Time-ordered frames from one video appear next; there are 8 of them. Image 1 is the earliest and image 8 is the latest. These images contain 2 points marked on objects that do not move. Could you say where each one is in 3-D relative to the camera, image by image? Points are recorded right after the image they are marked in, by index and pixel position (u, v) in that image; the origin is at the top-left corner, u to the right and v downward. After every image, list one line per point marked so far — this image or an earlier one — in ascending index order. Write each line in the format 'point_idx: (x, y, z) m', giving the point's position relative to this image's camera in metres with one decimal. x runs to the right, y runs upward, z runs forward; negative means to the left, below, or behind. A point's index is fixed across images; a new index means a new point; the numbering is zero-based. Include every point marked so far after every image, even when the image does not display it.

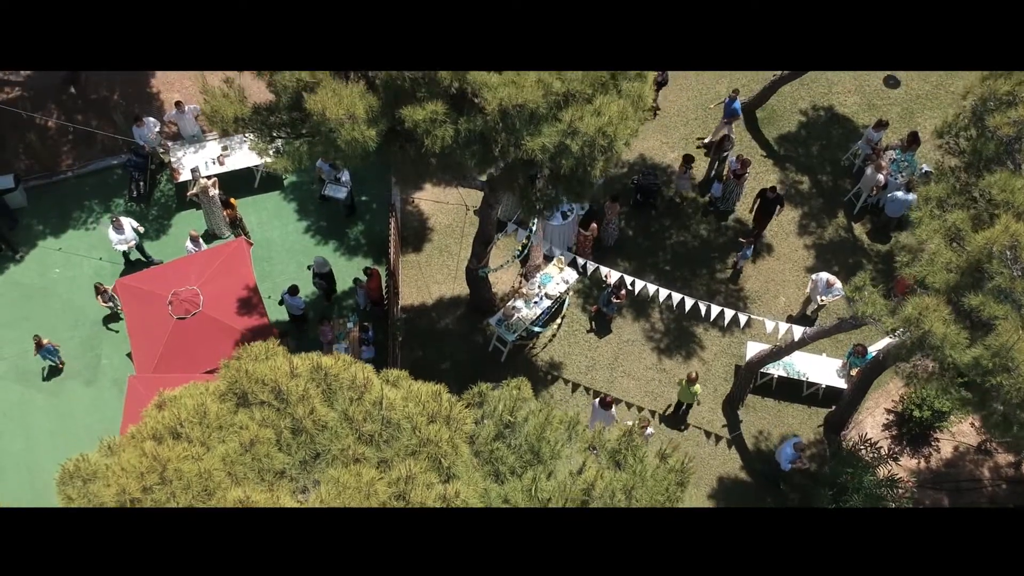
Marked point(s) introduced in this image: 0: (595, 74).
0: (+0.7, +1.8, +8.5) m
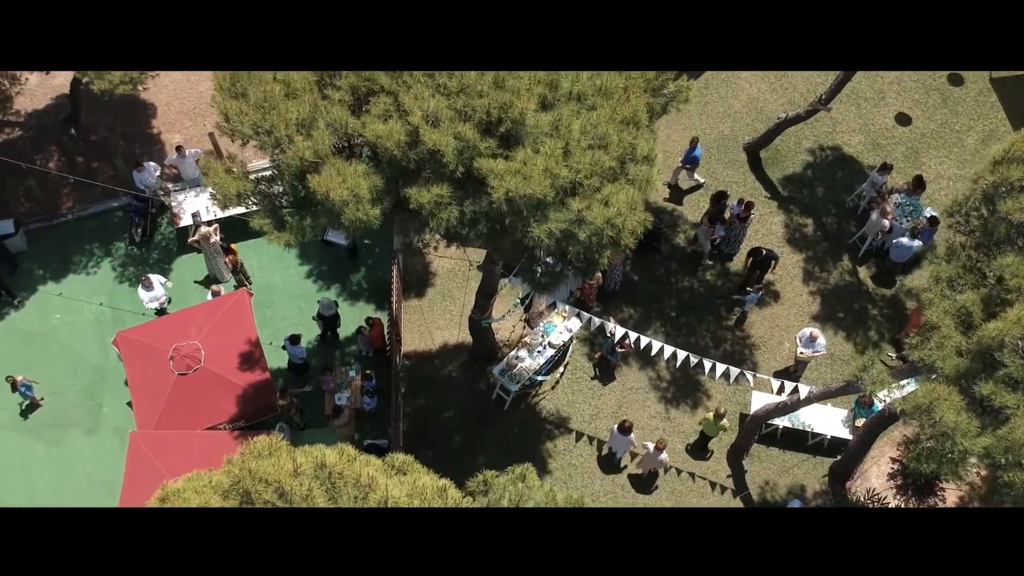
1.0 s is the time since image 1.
0: (+0.8, +1.1, +8.4) m
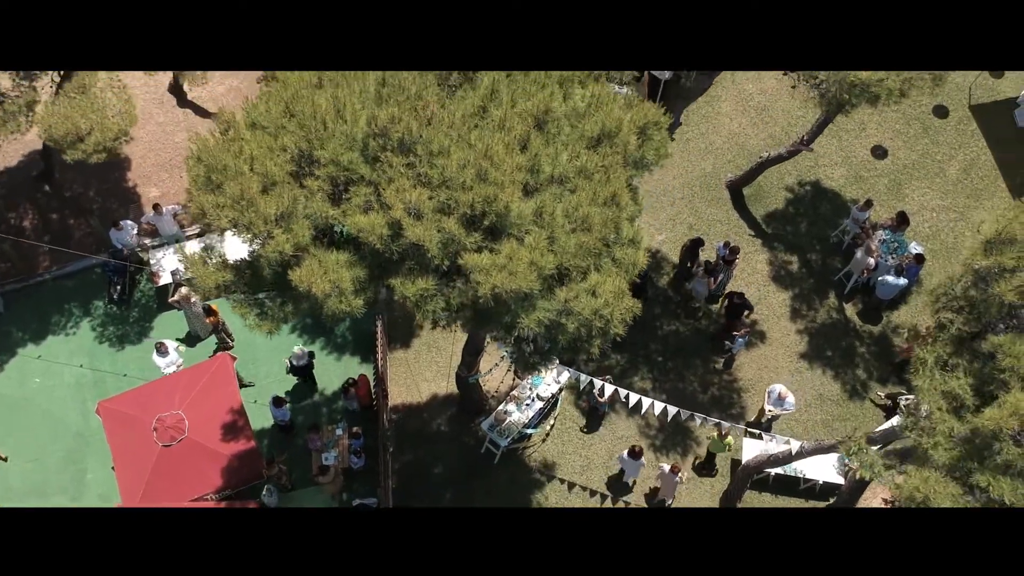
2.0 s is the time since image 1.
0: (+0.6, +0.3, +8.3) m
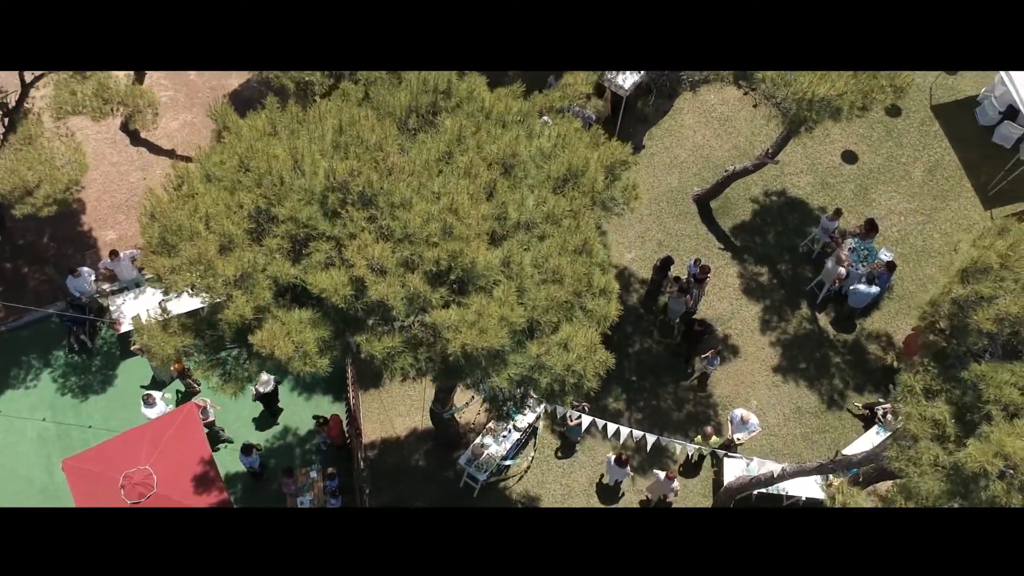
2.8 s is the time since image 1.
0: (+0.4, -0.1, +8.0) m
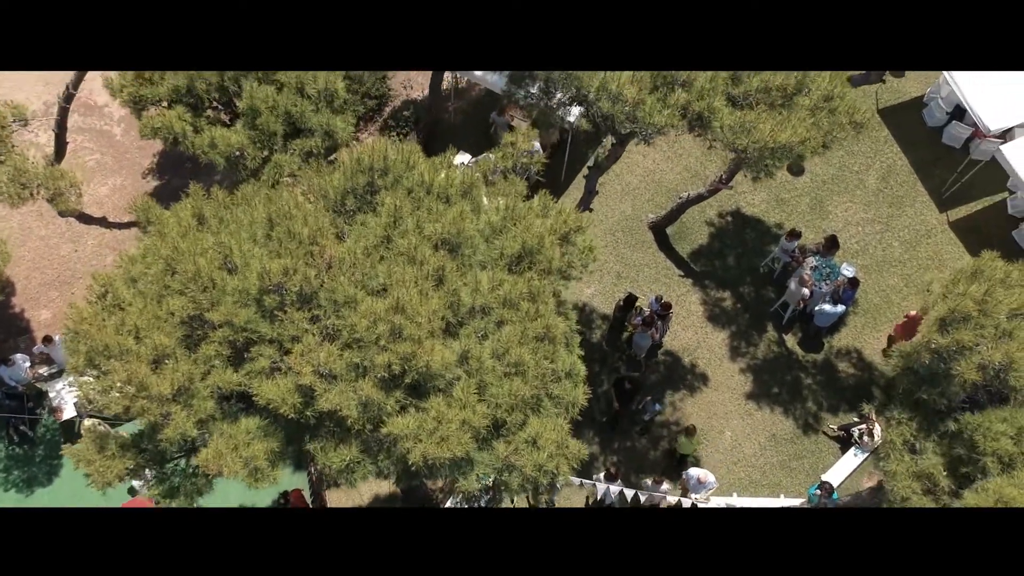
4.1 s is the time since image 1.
0: (+0.1, -0.8, +7.5) m
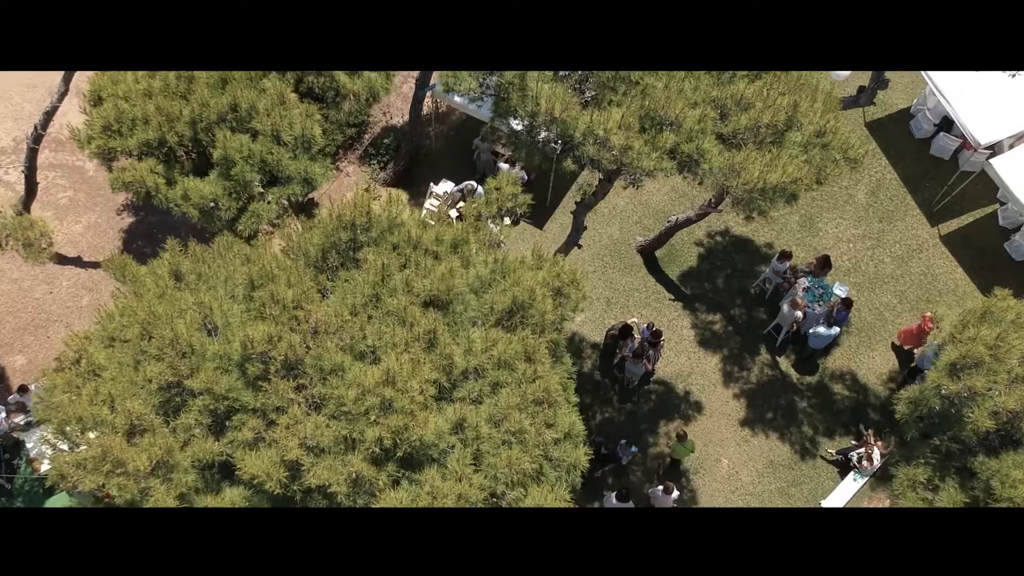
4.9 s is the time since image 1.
0: (+0.1, -1.3, +7.2) m
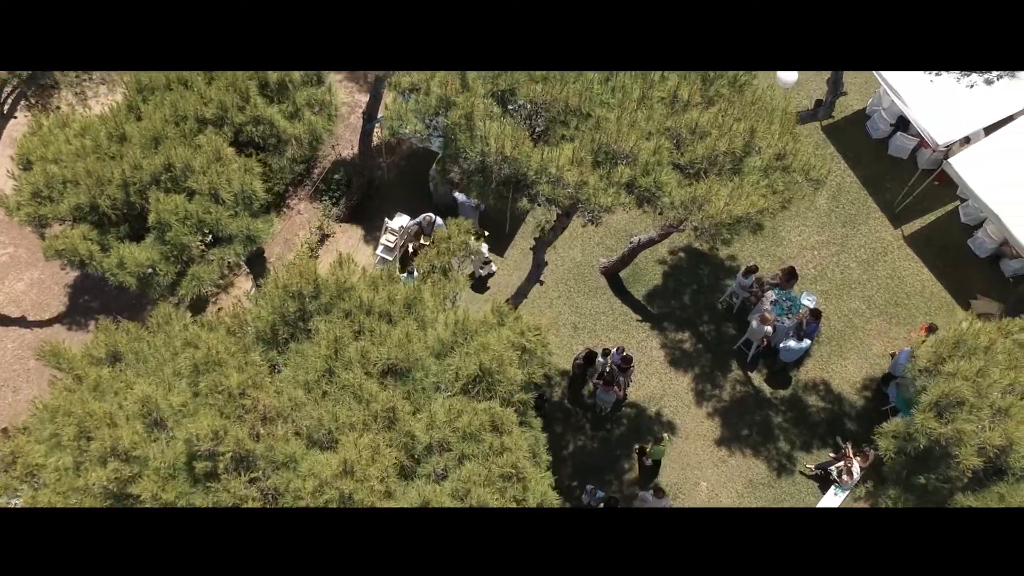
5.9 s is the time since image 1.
0: (-0.1, -1.7, +6.8) m
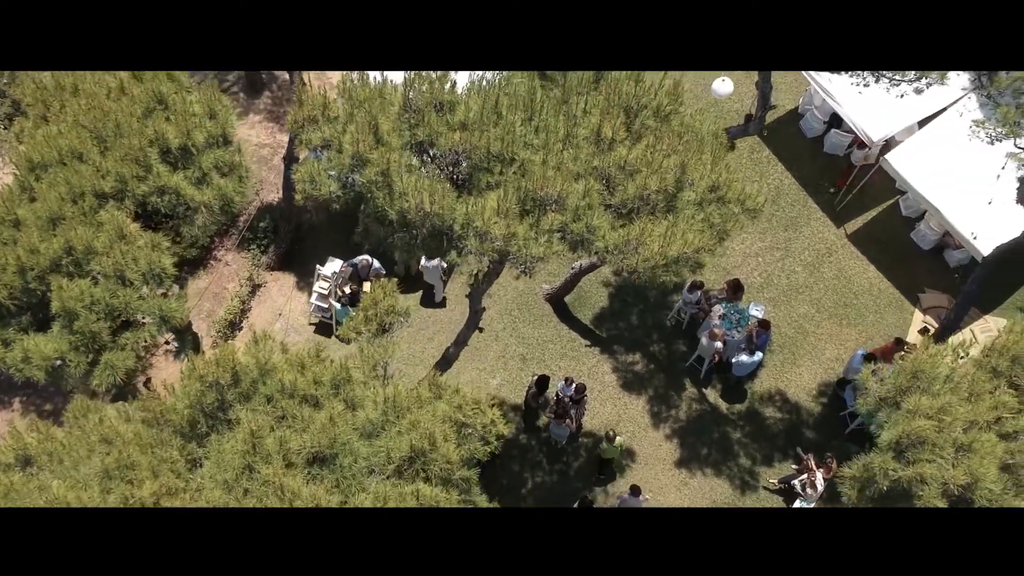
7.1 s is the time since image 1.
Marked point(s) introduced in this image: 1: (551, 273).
0: (-0.5, -2.3, +6.3) m
1: (+0.6, +0.4, +16.1) m
